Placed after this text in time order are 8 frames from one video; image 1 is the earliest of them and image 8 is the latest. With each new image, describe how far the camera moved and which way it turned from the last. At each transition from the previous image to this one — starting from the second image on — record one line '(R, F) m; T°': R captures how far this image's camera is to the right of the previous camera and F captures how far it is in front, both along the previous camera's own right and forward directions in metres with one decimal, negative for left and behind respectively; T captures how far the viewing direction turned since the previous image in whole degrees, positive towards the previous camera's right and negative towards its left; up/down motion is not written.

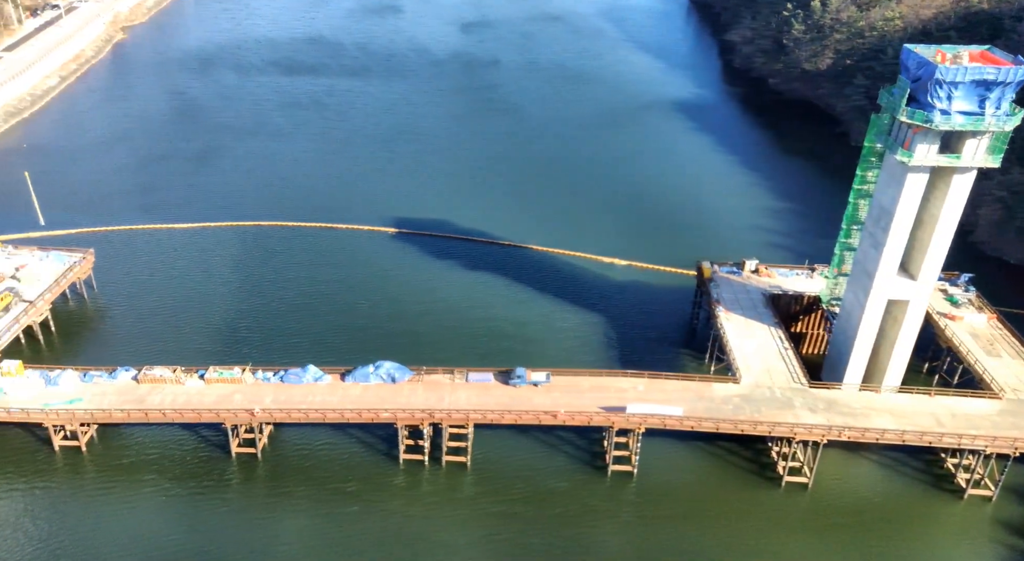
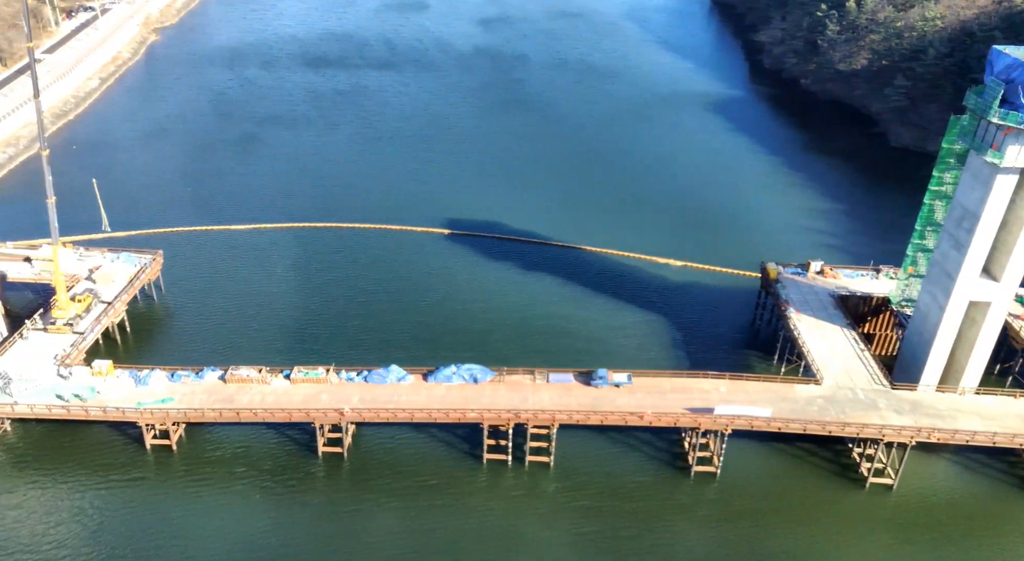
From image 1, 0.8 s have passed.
(-4.1, -0.9) m; -1°
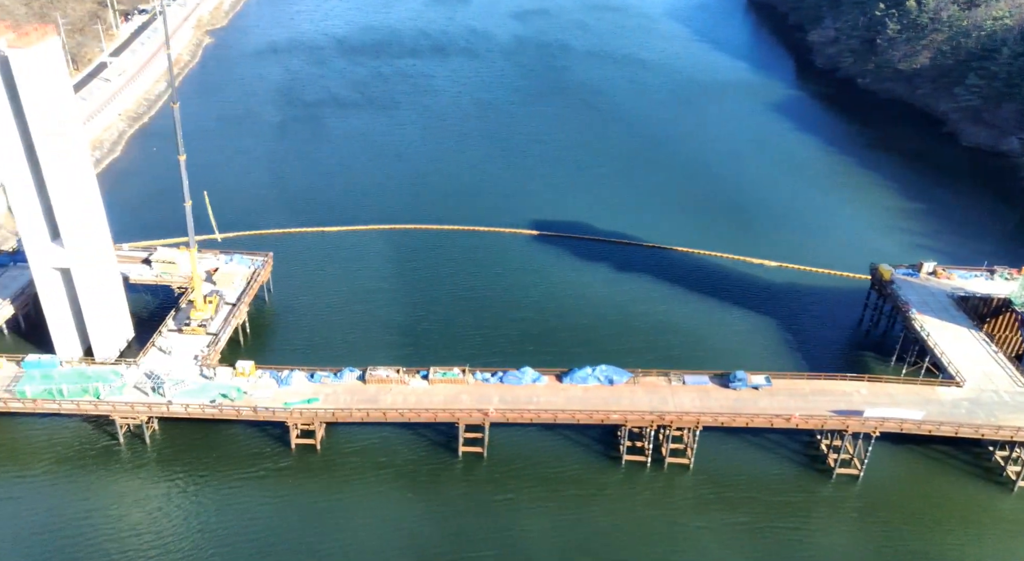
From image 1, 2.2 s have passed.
(-7.0, -1.0) m; -1°
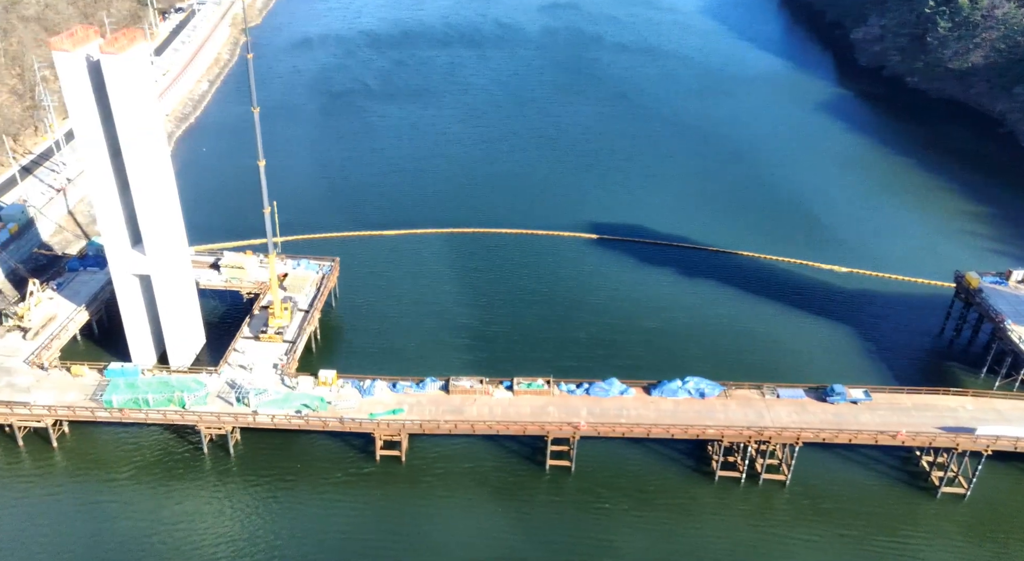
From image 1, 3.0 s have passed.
(-4.2, +1.2) m; -1°
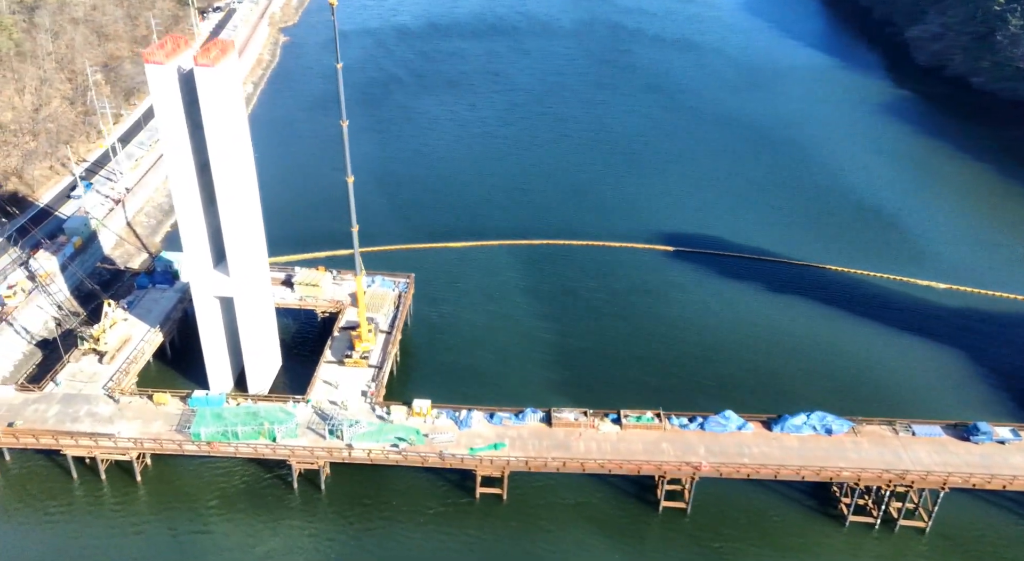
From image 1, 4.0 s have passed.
(-5.1, +3.7) m; -1°
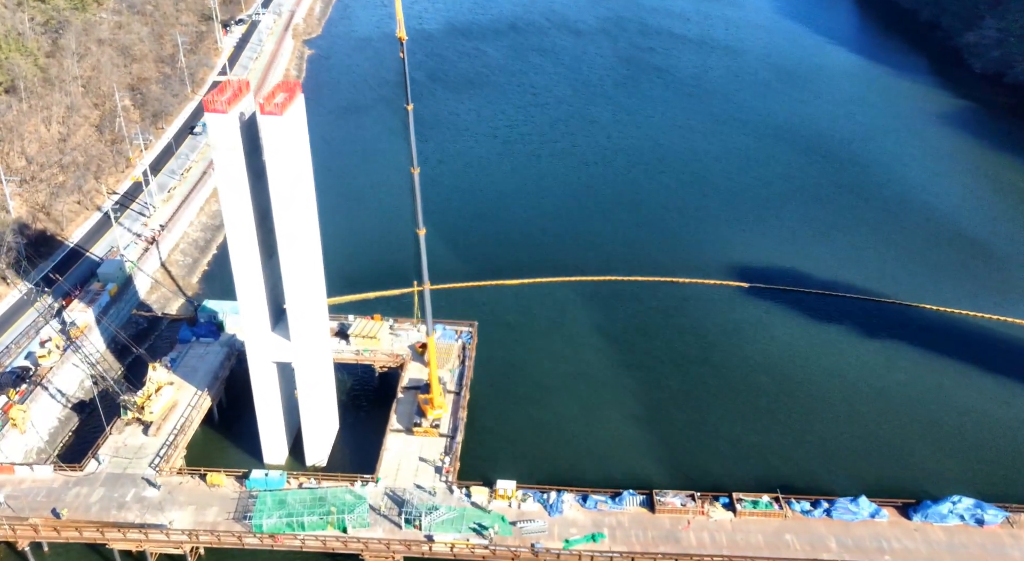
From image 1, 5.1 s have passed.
(-4.3, +6.2) m; -1°
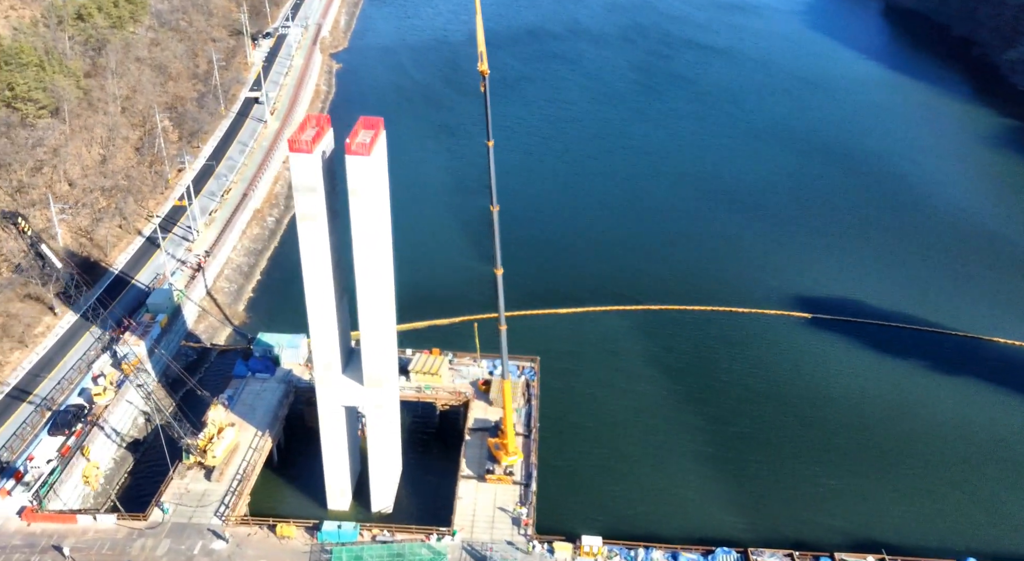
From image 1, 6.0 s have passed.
(-3.9, +2.3) m; -1°
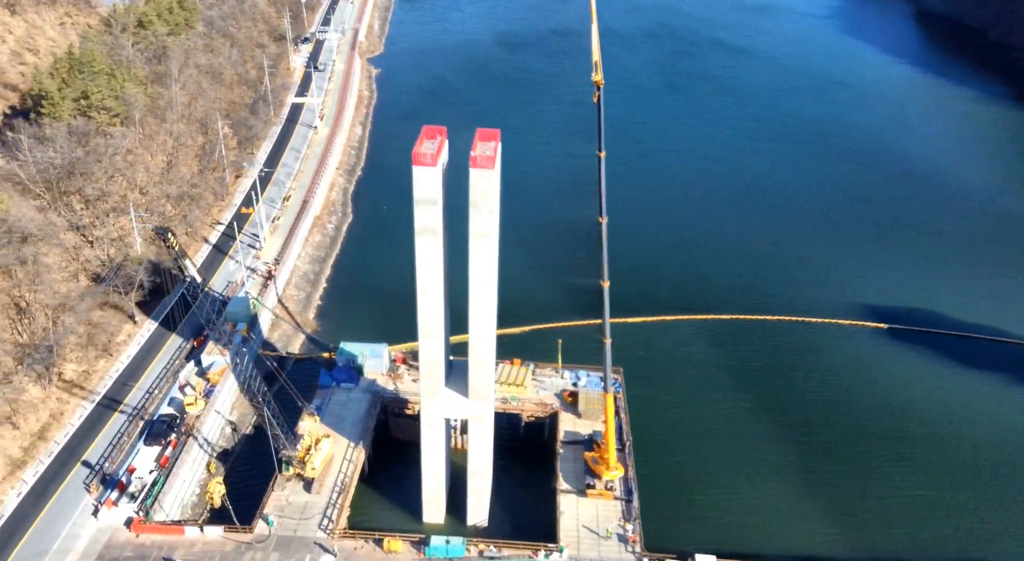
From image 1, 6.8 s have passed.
(-4.9, +0.3) m; -1°
